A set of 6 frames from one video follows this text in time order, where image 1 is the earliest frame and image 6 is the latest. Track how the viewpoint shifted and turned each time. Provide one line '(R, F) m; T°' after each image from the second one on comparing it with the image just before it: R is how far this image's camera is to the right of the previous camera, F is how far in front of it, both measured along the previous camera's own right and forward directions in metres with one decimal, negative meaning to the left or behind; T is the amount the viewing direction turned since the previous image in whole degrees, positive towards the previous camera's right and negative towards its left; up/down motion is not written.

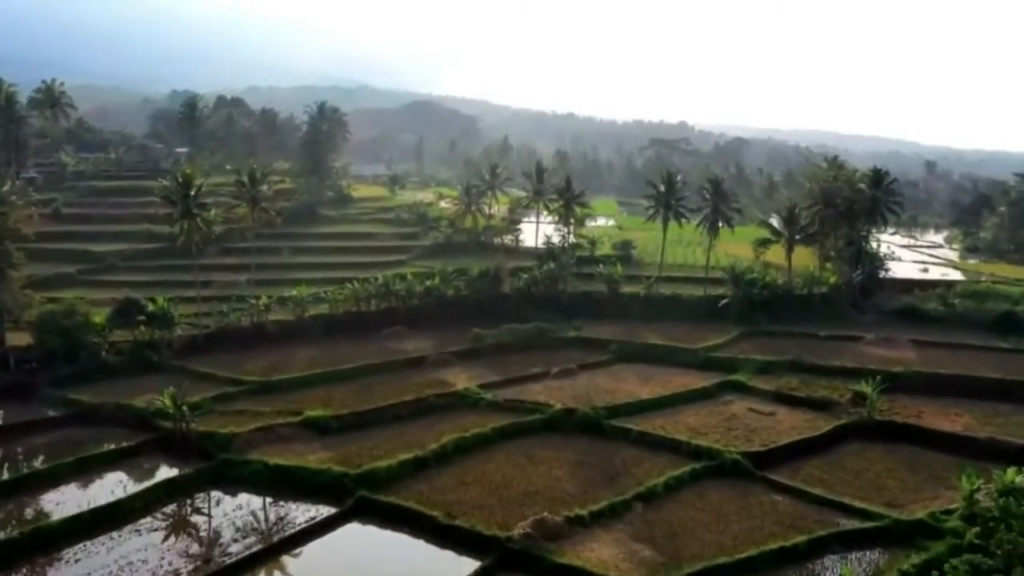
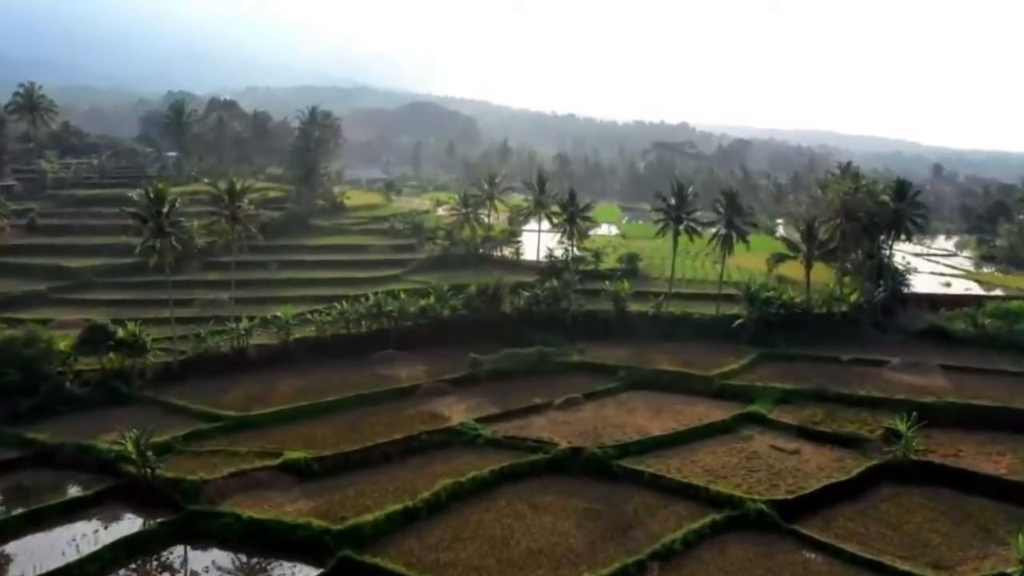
(0.0, +2.9) m; 0°
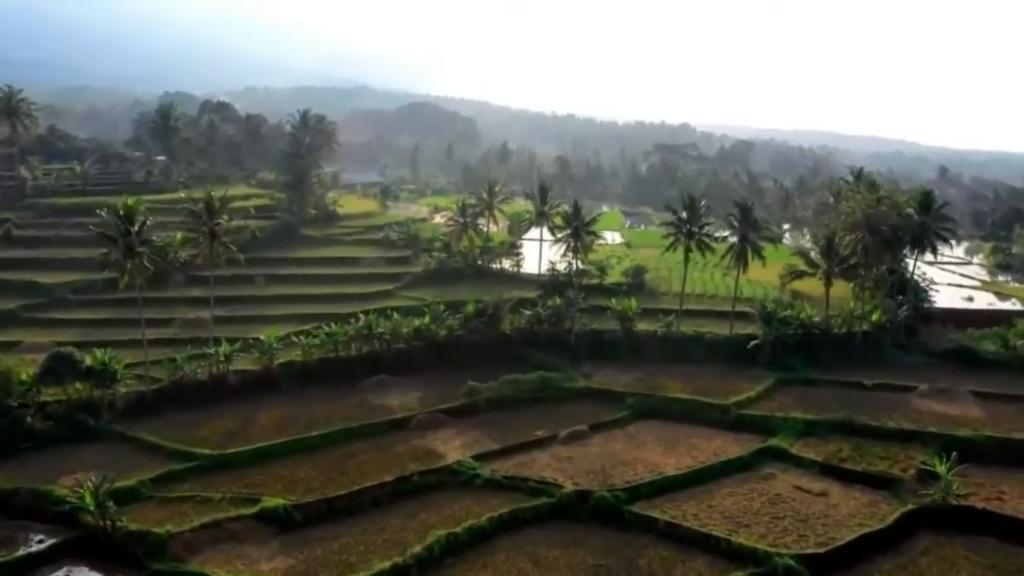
(0.0, +2.7) m; 0°
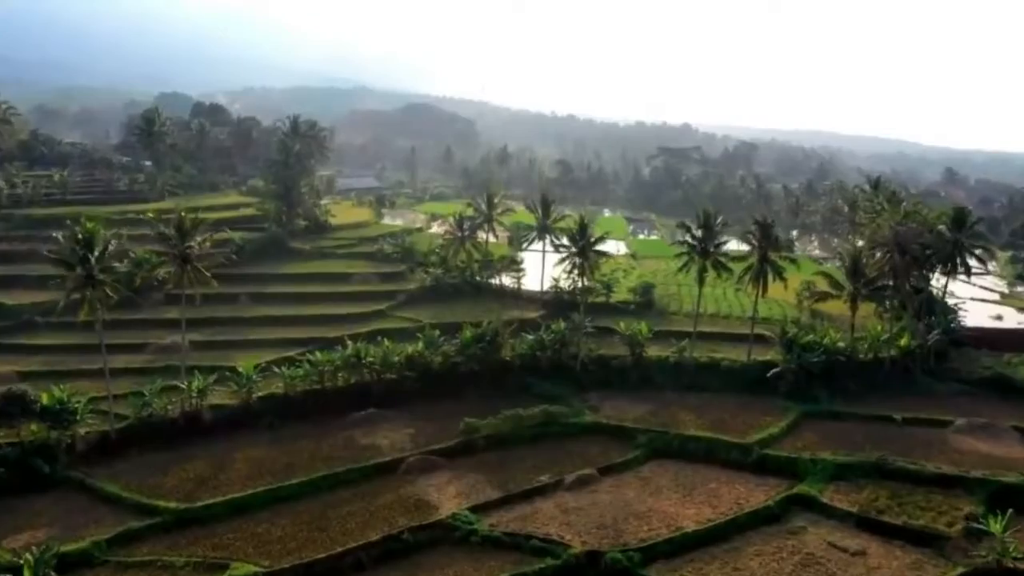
(0.0, +3.1) m; 0°
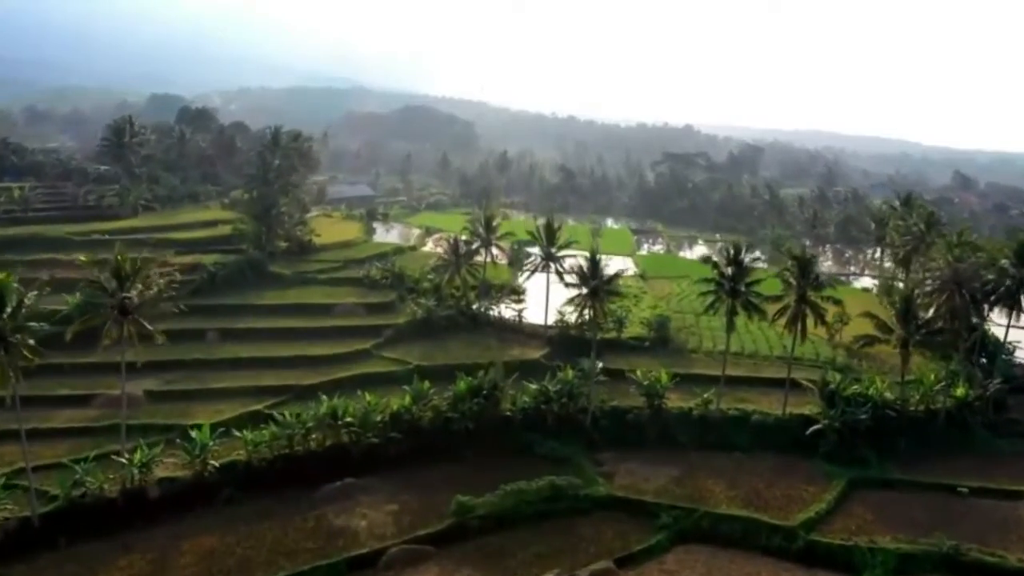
(-0.1, +4.9) m; 0°
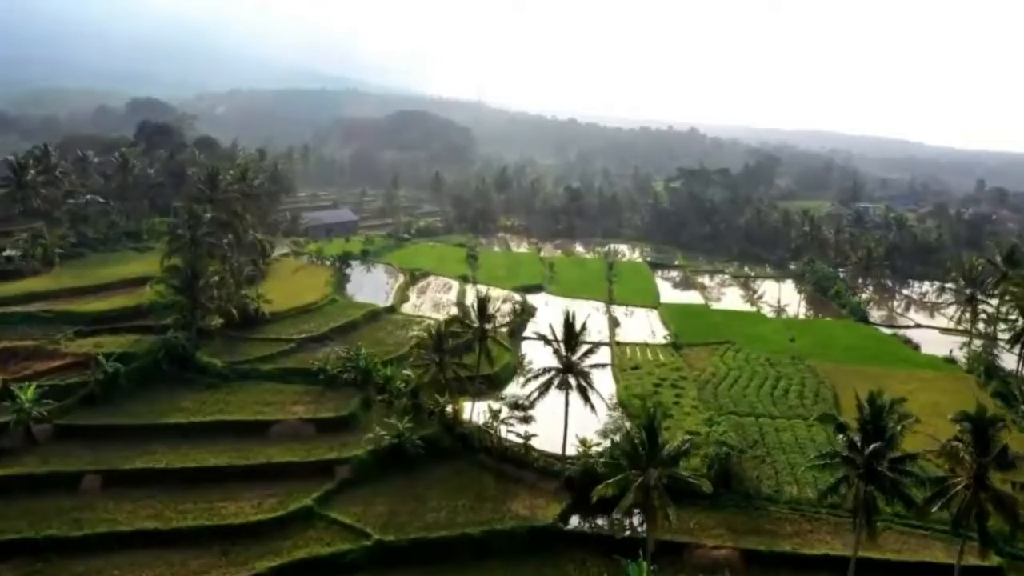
(-0.2, +12.2) m; 0°
